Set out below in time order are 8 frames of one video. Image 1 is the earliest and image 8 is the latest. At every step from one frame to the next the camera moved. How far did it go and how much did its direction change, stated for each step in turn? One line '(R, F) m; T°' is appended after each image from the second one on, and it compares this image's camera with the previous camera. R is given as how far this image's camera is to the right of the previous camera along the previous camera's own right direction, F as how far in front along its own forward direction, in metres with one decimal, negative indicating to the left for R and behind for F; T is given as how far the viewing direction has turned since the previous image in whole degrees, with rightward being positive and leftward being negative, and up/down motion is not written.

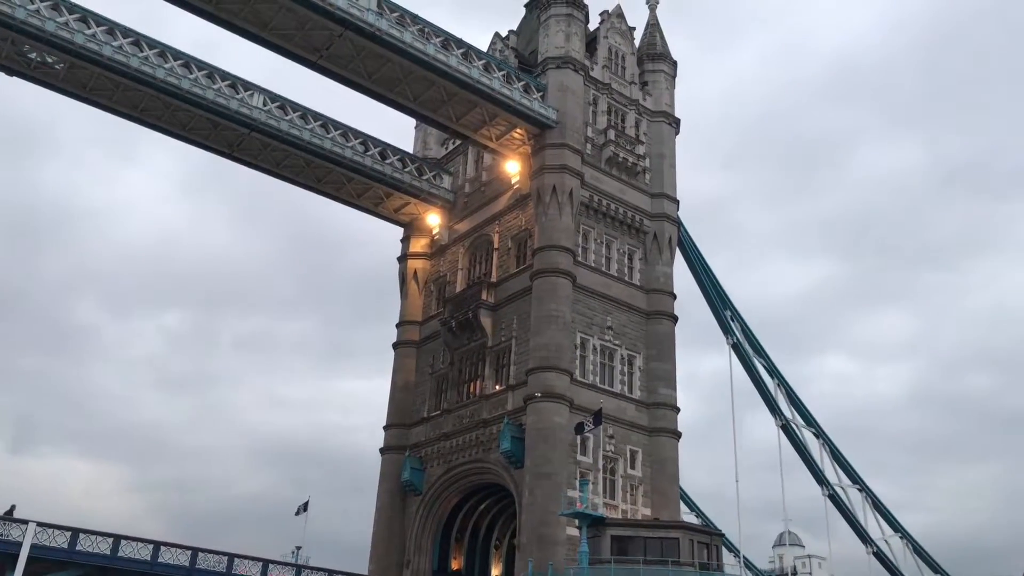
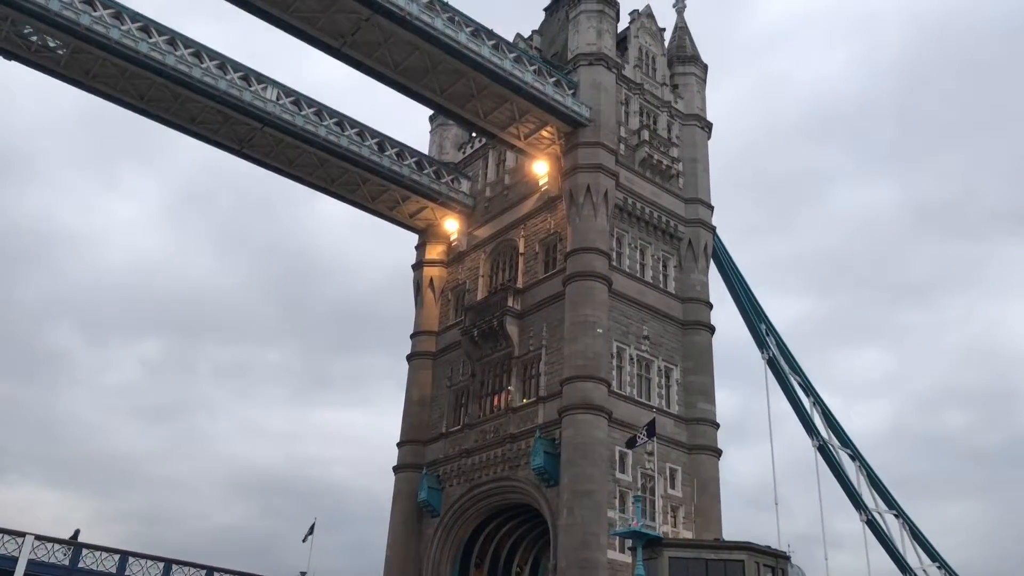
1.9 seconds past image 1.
(-1.9, +2.5) m; +1°
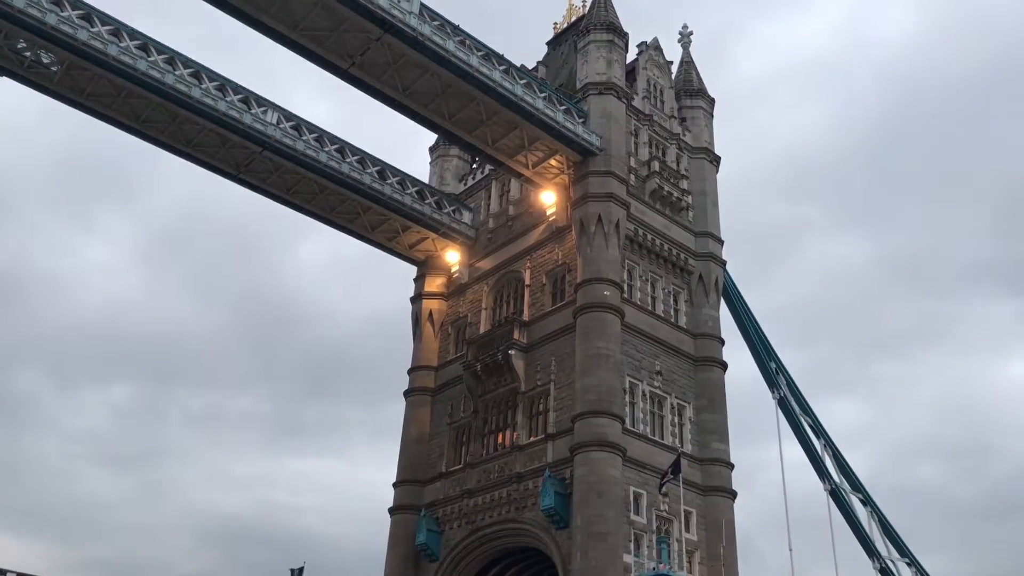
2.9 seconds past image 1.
(-1.1, +1.4) m; +1°
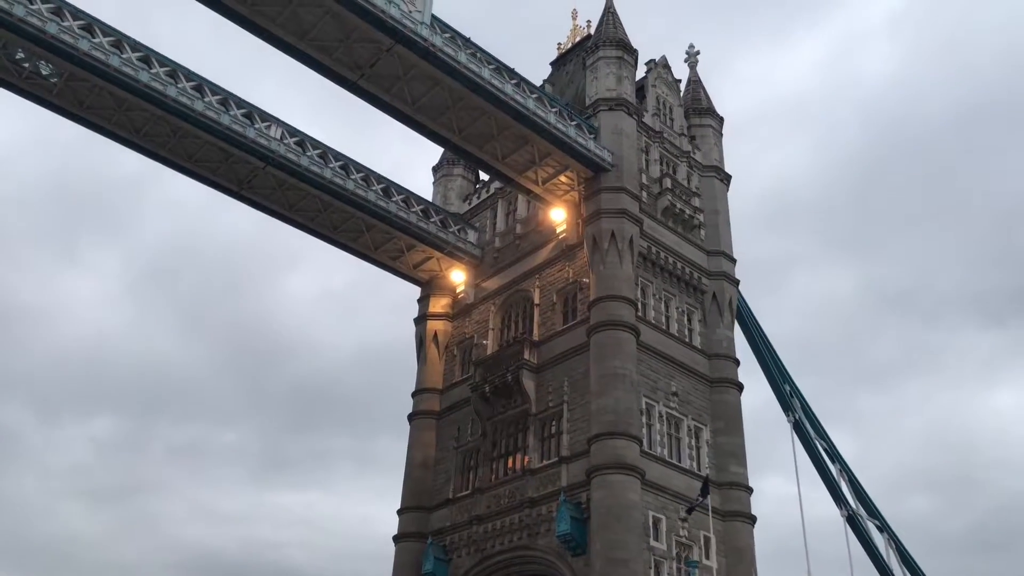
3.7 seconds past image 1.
(-0.9, +1.0) m; +1°
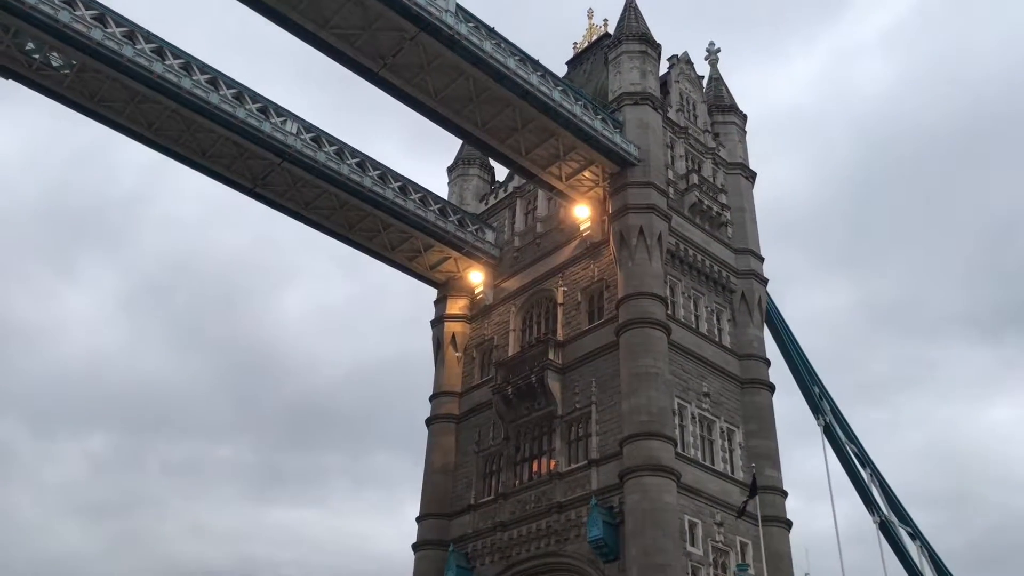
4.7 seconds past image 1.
(-1.0, +1.1) m; 0°
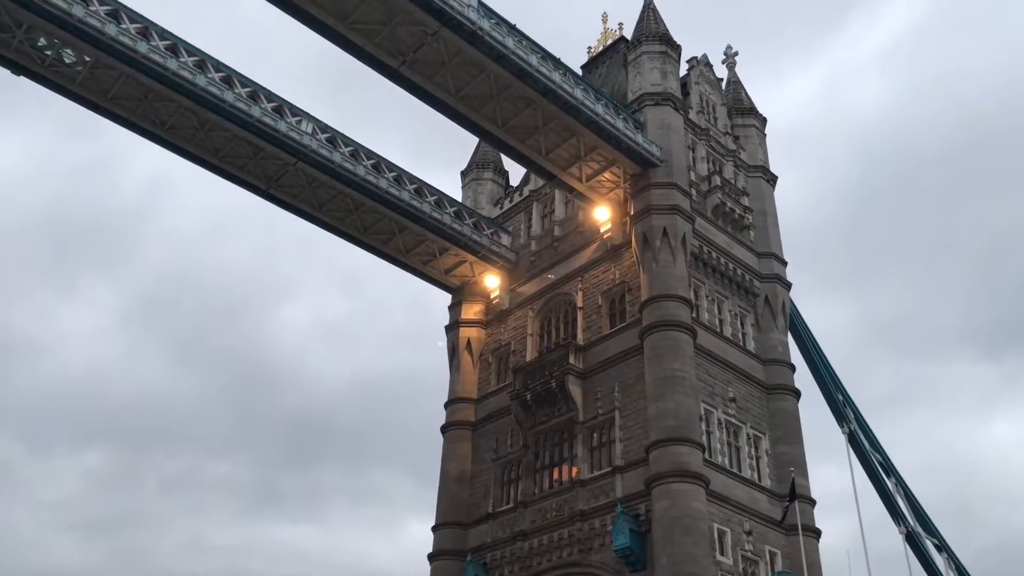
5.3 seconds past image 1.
(-0.7, +0.8) m; 0°
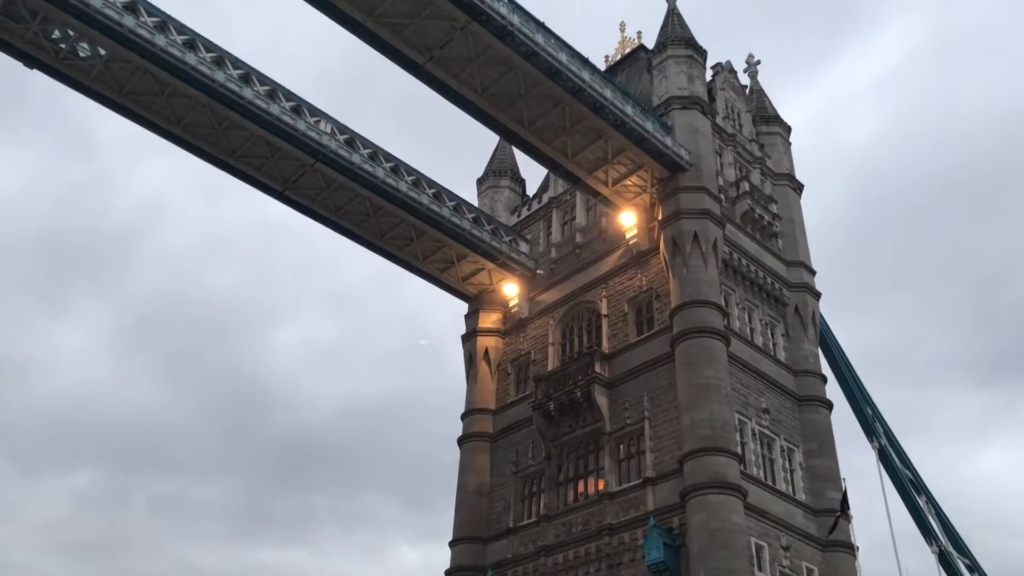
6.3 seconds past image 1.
(-1.1, +1.1) m; 0°
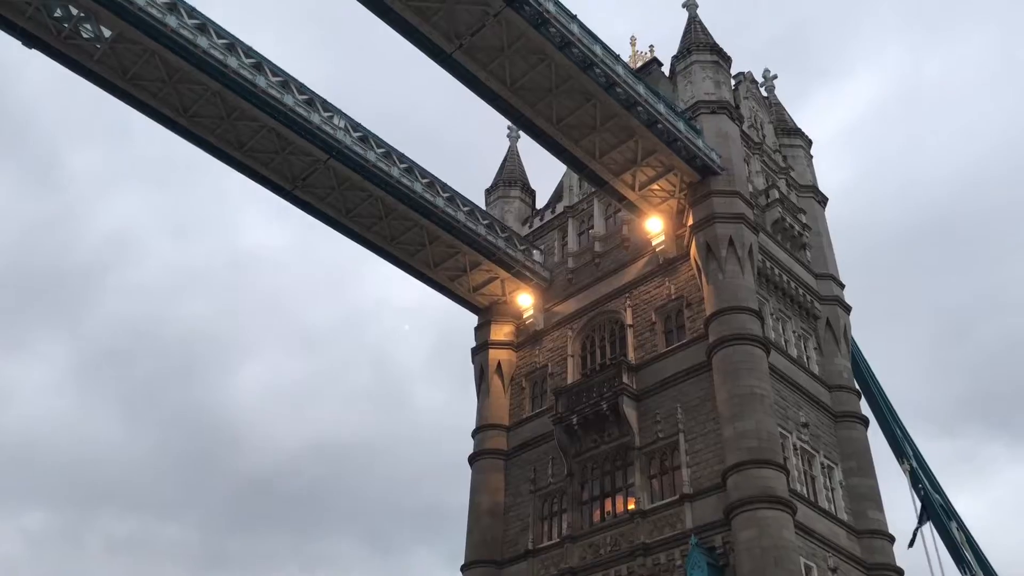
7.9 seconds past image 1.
(-1.8, +1.8) m; +2°
